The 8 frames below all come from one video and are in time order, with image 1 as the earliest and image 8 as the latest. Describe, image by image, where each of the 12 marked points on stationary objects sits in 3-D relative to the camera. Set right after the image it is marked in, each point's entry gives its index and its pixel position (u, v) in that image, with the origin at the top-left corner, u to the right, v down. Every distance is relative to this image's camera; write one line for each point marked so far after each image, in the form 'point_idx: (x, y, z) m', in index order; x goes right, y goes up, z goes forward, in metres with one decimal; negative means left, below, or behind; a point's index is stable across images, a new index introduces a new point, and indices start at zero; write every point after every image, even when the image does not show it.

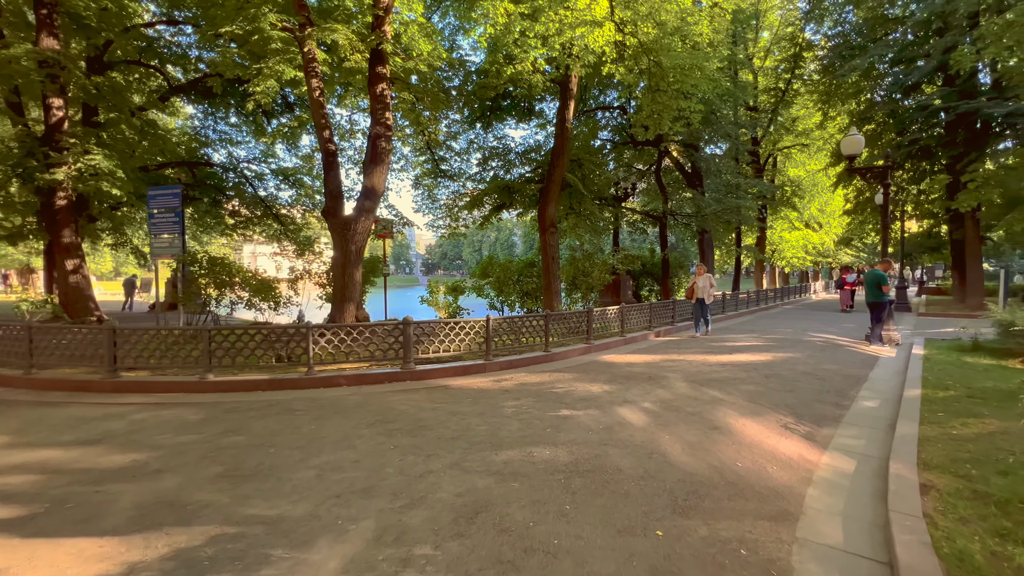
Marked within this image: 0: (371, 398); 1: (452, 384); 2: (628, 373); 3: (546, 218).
0: (-1.6, -1.2, +5.0) m
1: (-0.8, -1.2, +5.6) m
2: (+1.6, -1.2, +6.3) m
3: (+0.9, +1.8, +11.7) m
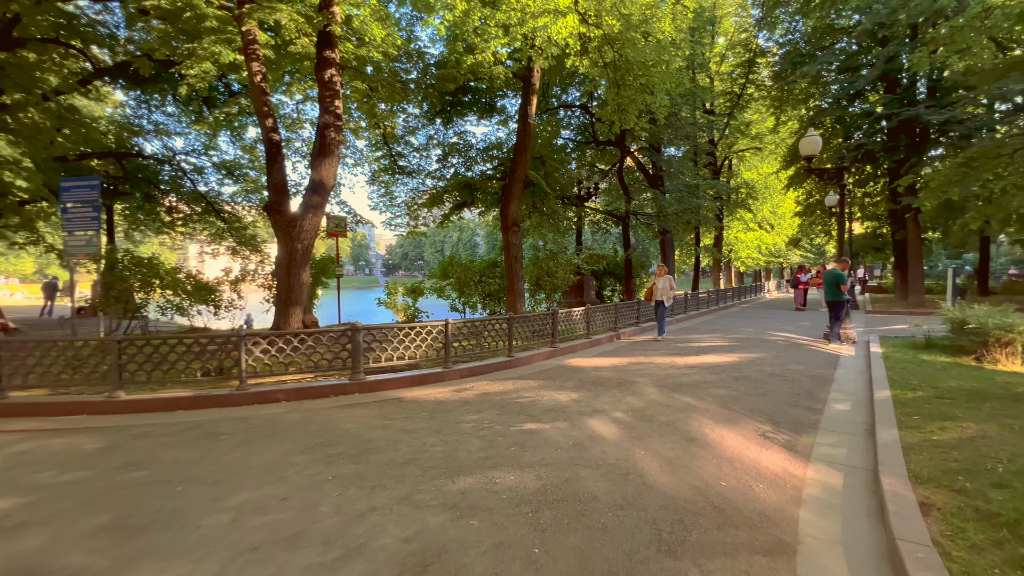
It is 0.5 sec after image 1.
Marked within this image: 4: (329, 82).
0: (-2.0, -1.2, +4.4) m
1: (-1.2, -1.2, +5.1) m
2: (+1.1, -1.2, +5.9) m
3: (-0.1, +1.8, +11.3) m
4: (-3.3, +3.8, +8.2) m
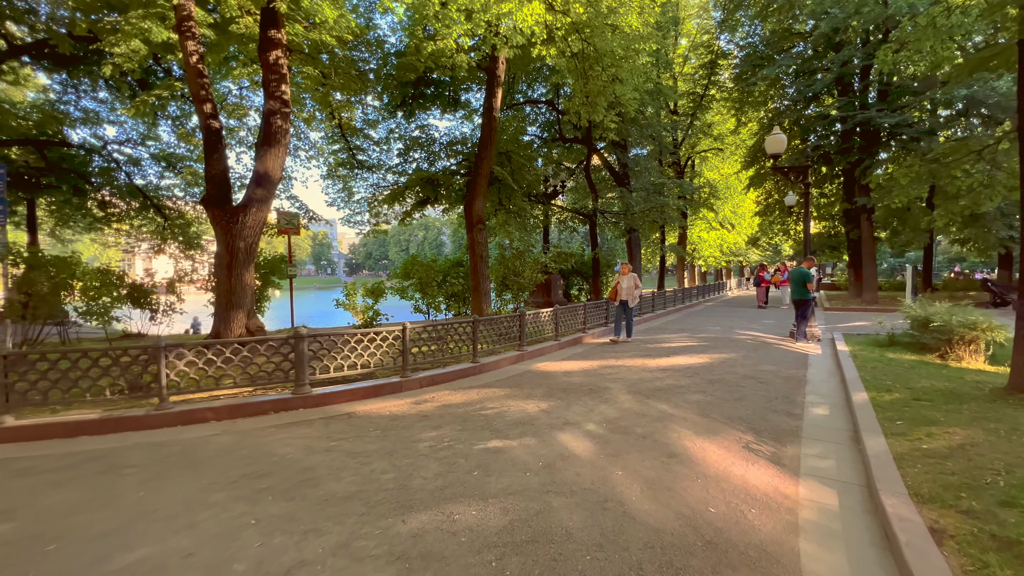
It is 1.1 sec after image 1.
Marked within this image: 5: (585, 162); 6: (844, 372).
0: (-2.3, -1.3, +3.8) m
1: (-1.6, -1.3, +4.6) m
2: (+0.7, -1.2, +5.6) m
3: (-0.9, +1.8, +10.8) m
4: (-4.0, +3.7, +7.5) m
5: (+2.7, +4.6, +16.6) m
6: (+4.2, -1.1, +5.7) m
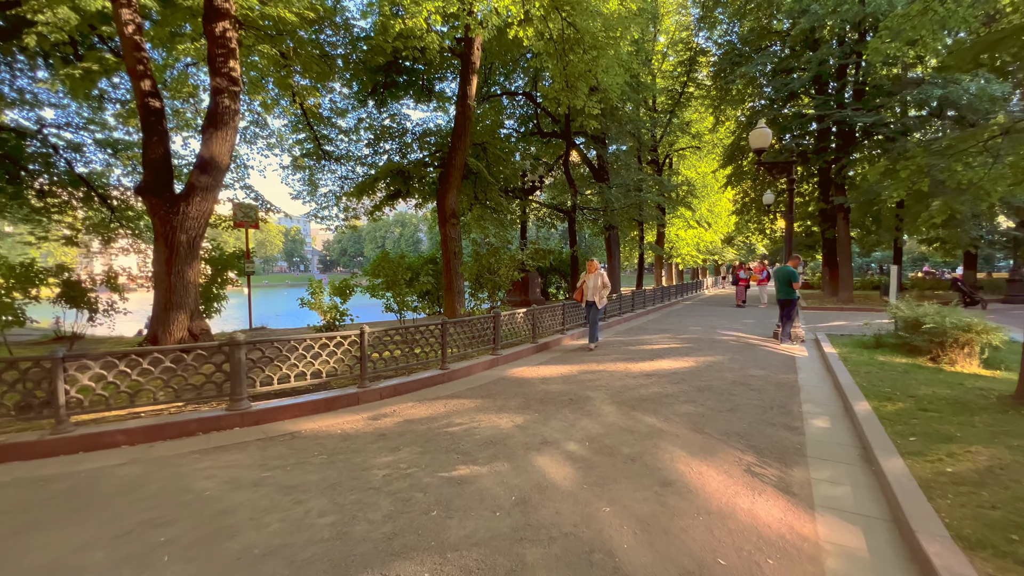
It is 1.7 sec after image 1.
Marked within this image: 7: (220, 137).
0: (-2.5, -1.3, +3.2) m
1: (-1.8, -1.2, +4.0) m
2: (+0.4, -1.2, +5.1) m
3: (-1.5, +1.8, +10.2) m
4: (-4.3, +3.8, +6.7) m
5: (+1.9, +4.7, +16.2) m
6: (+3.9, -1.1, +5.4) m
7: (-4.4, +2.3, +6.8) m
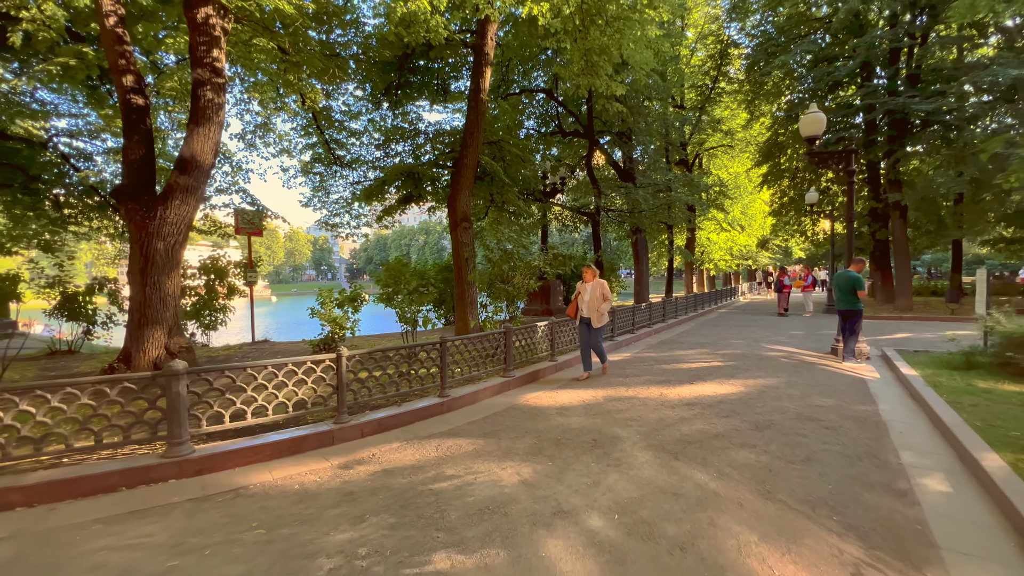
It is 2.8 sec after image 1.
0: (-2.5, -1.4, +2.4) m
1: (-1.8, -1.4, +3.1) m
2: (+0.4, -1.3, +4.1) m
3: (-1.1, +1.6, +9.4) m
4: (-4.2, +3.6, +6.1) m
5: (+2.5, +4.4, +15.2) m
6: (+4.0, -1.2, +4.3) m
7: (-4.2, +2.1, +6.2) m
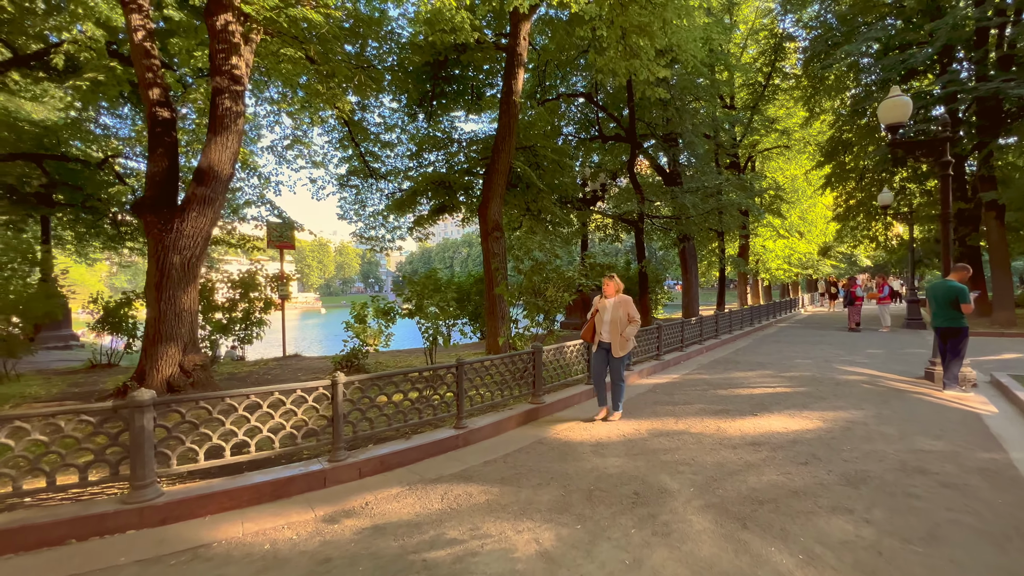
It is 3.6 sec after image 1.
0: (-2.5, -1.5, +1.9) m
1: (-1.7, -1.5, +2.6) m
2: (+0.6, -1.4, +3.4) m
3: (-0.5, +1.4, +8.9) m
4: (-3.8, +3.4, +5.9) m
5: (+3.7, +4.0, +14.4) m
6: (+4.2, -1.3, +3.2) m
7: (-3.9, +1.9, +5.9) m
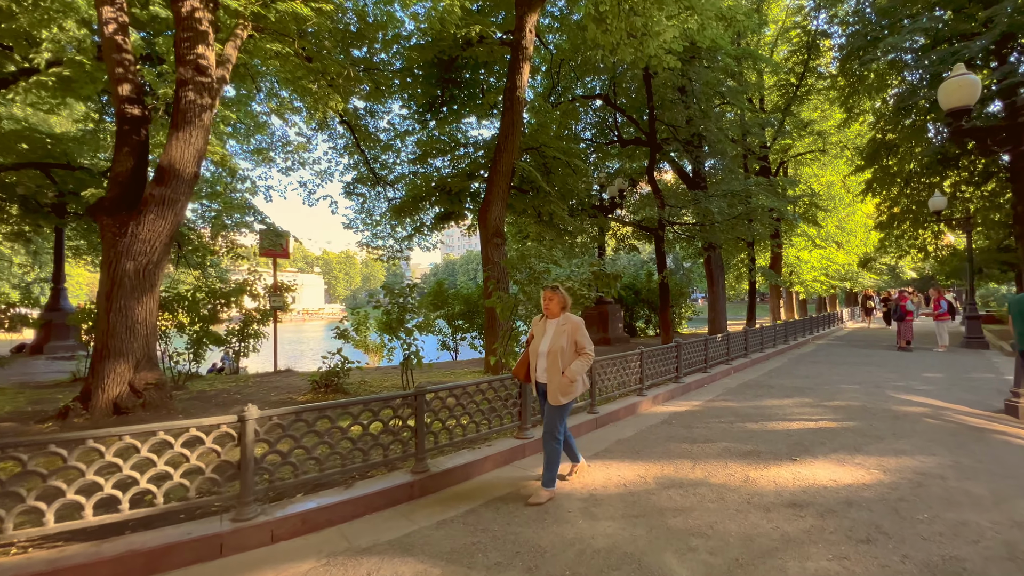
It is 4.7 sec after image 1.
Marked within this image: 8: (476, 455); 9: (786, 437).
0: (-2.8, -1.5, +1.3) m
1: (-2.0, -1.5, +1.9) m
2: (+0.4, -1.5, +2.5) m
3: (-0.4, +1.2, +8.2) m
4: (-3.9, +3.3, +5.4) m
5: (+4.1, +3.7, +13.5) m
6: (+3.9, -1.3, +2.2) m
7: (-4.0, +1.8, +5.4) m
8: (-0.3, -1.4, +3.8) m
9: (+2.8, -1.5, +4.6) m
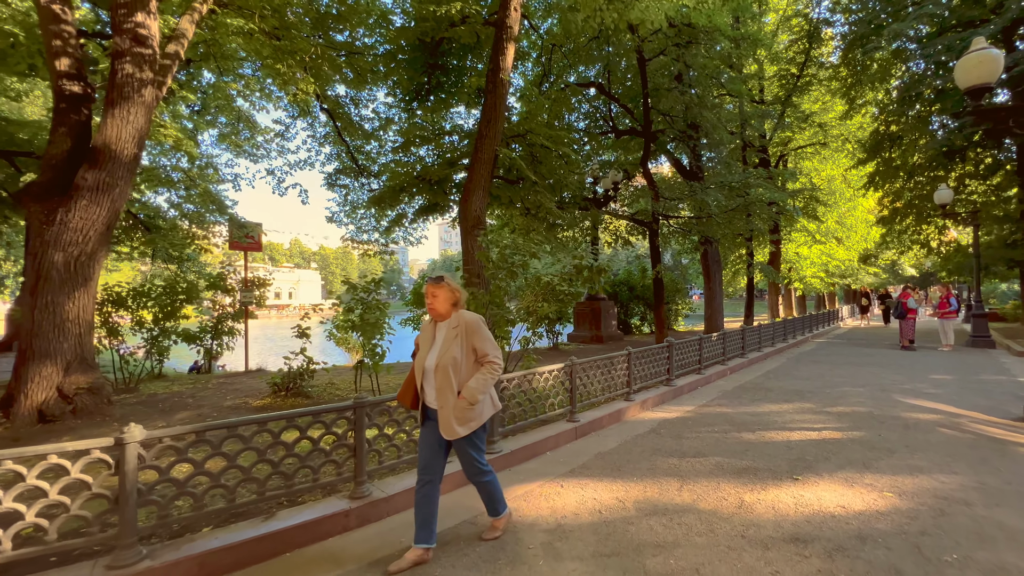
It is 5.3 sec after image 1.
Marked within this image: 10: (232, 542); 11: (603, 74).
0: (-3.1, -1.5, +0.8) m
1: (-2.3, -1.5, +1.4) m
2: (+0.1, -1.5, +2.0) m
3: (-0.7, +1.2, +7.6) m
4: (-4.2, +3.3, +4.9) m
5: (+3.8, +3.8, +13.0) m
6: (+3.6, -1.3, +1.7) m
7: (-4.3, +1.9, +4.9) m
8: (-0.6, -1.4, +3.3) m
9: (+2.5, -1.5, +4.1) m
10: (-1.5, -1.3, +2.4) m
11: (+2.5, +6.0, +12.6) m
